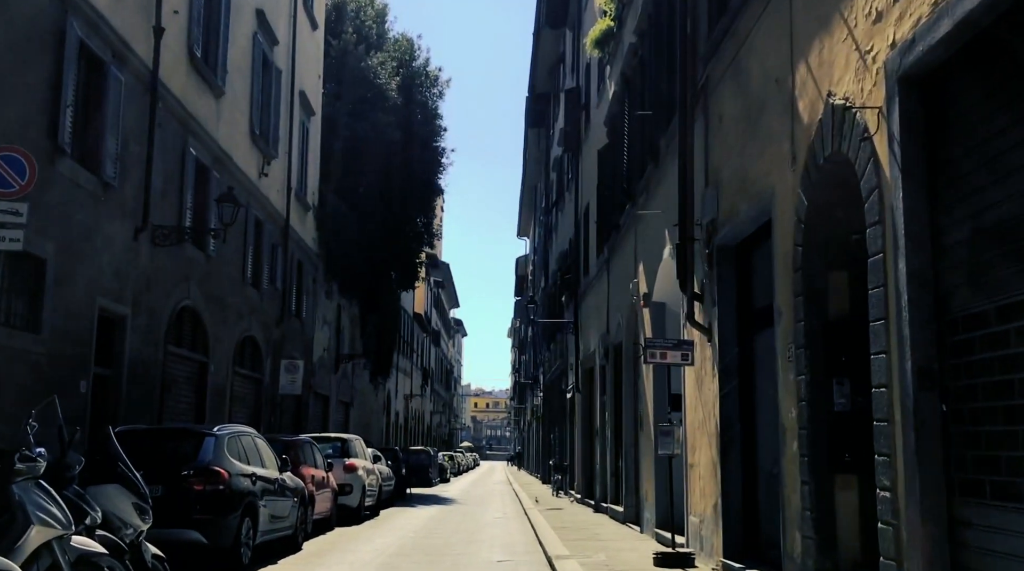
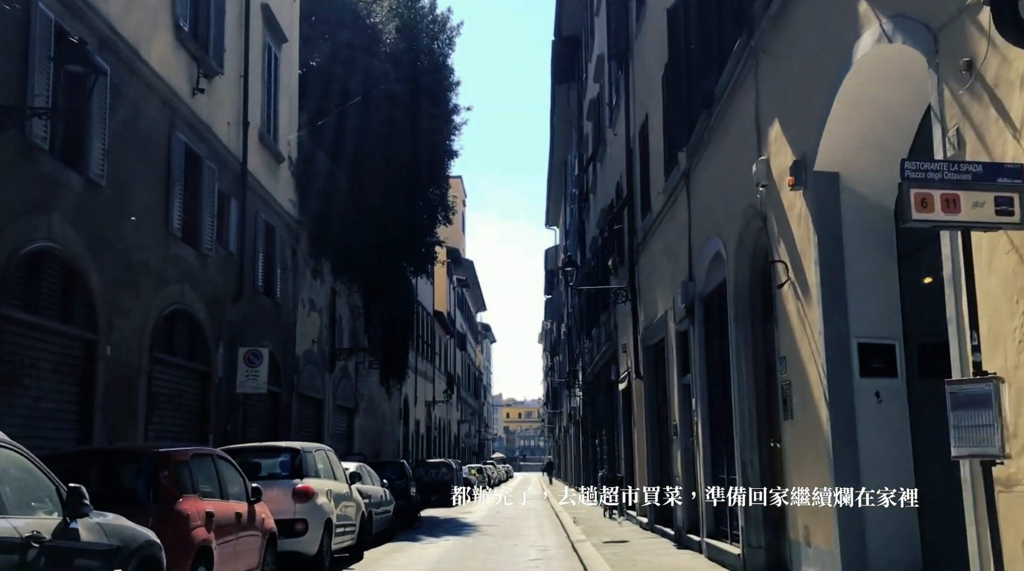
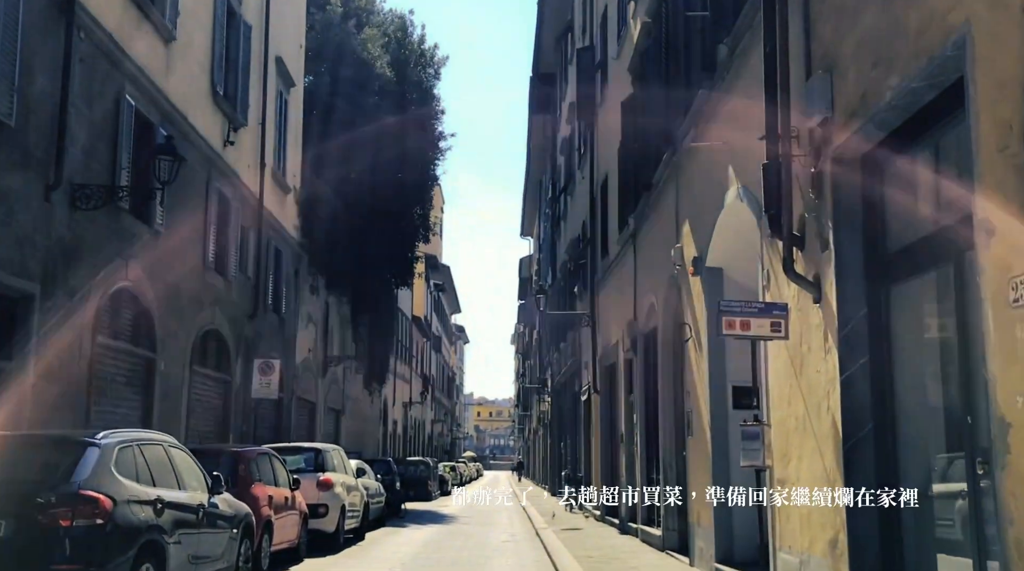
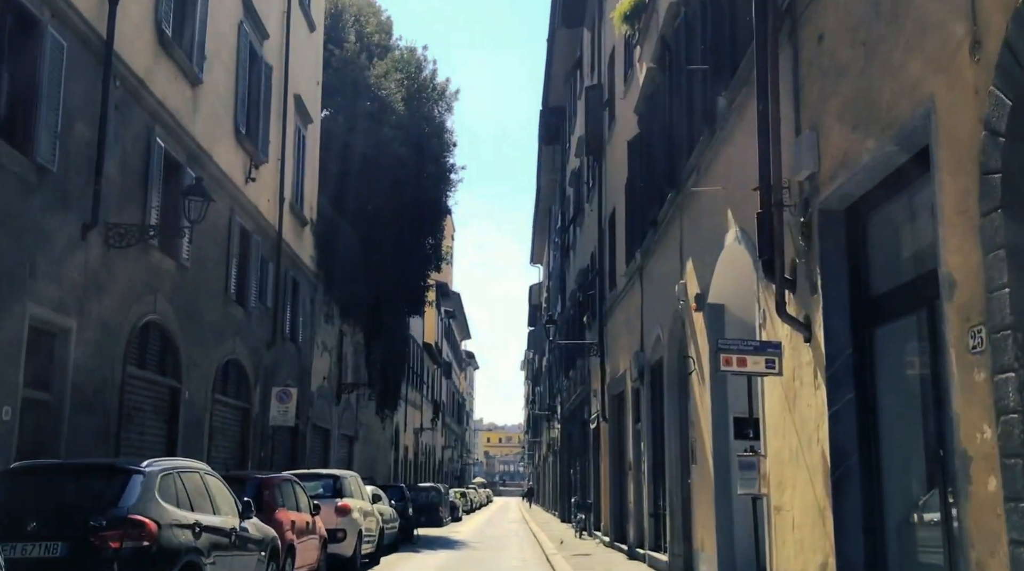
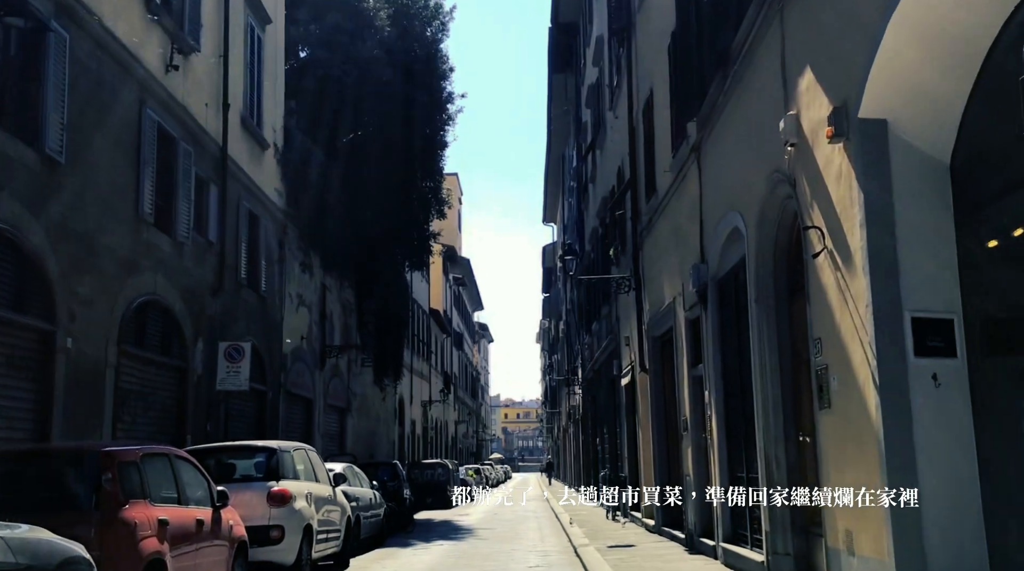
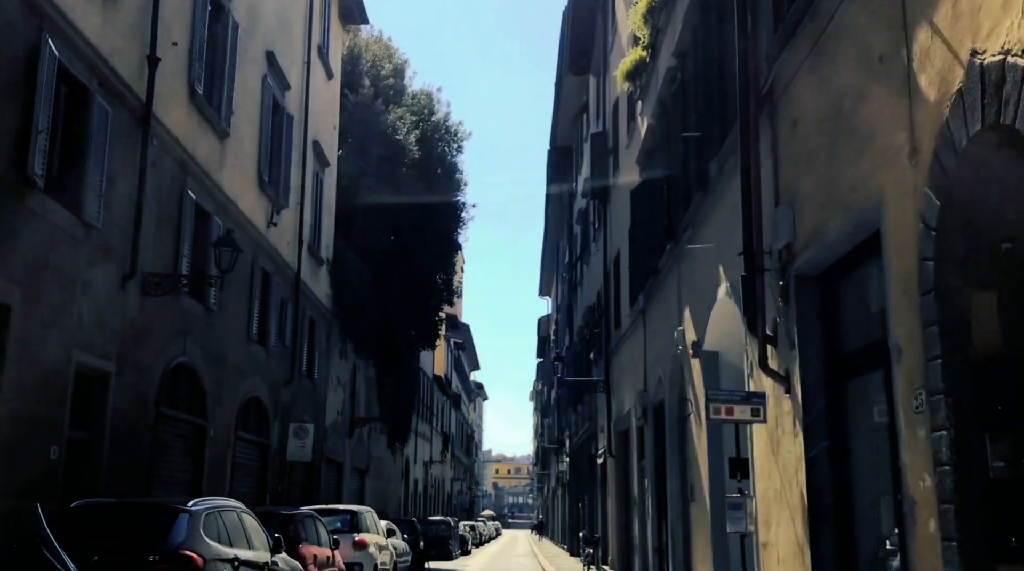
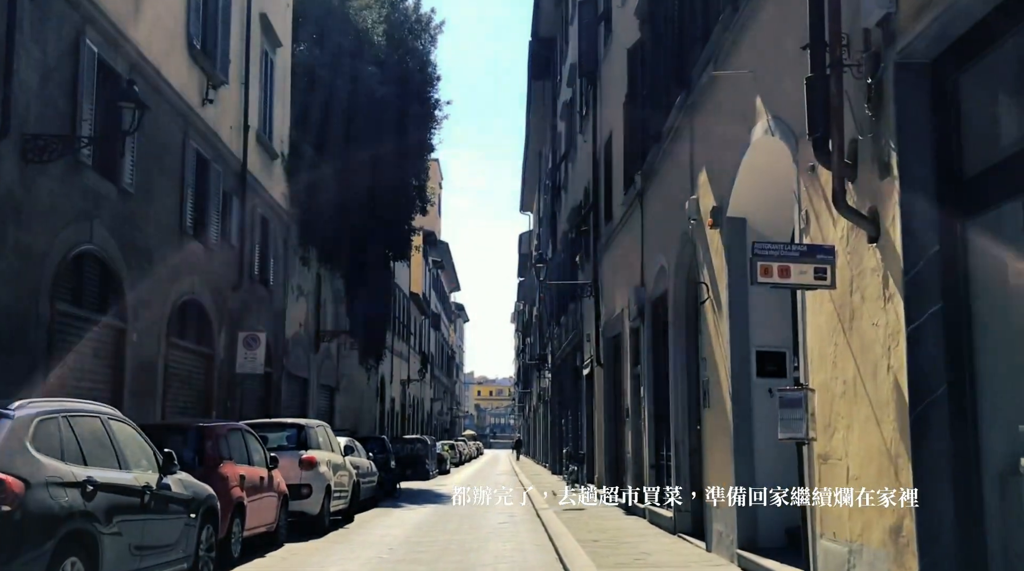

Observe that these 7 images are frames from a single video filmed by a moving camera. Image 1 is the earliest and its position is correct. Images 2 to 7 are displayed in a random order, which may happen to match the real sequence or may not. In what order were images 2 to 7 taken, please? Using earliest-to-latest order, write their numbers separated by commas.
6, 4, 3, 7, 2, 5
